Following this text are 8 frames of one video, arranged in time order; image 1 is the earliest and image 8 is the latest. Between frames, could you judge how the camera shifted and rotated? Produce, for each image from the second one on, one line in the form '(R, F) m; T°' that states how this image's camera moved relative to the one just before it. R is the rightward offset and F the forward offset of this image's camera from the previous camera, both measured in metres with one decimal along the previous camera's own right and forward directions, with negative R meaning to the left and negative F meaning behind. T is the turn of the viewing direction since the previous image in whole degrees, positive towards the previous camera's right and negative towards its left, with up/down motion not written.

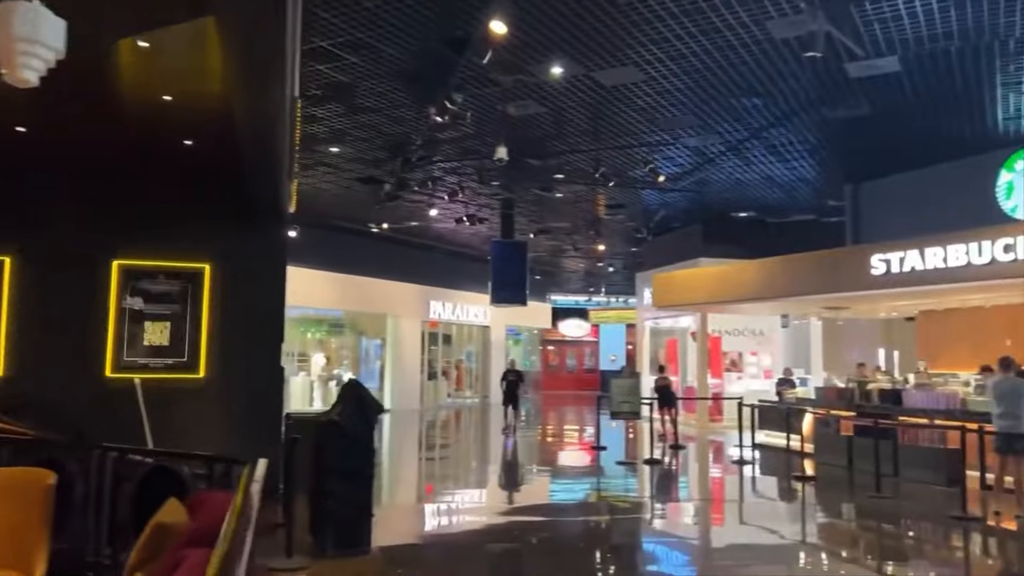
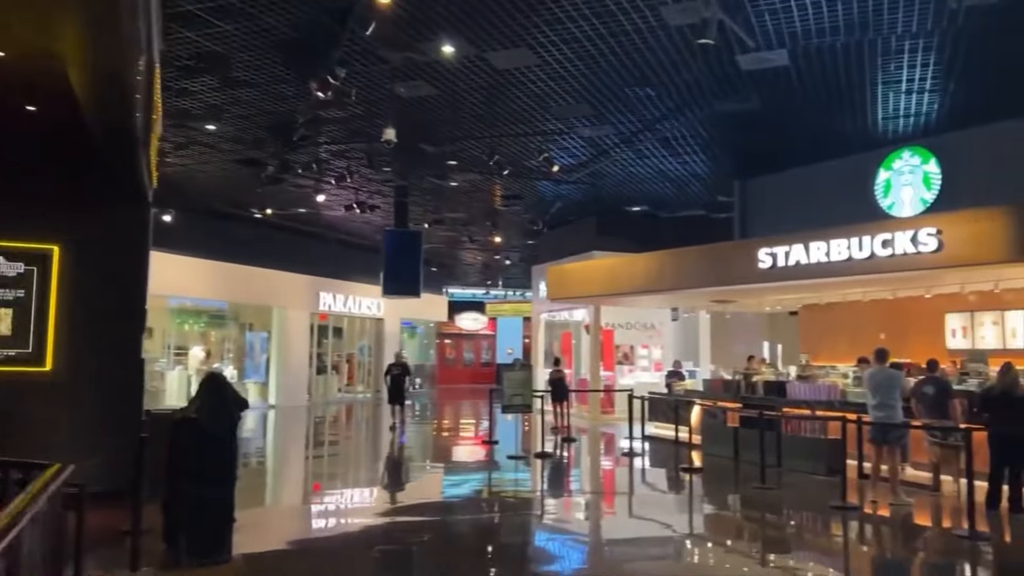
(+0.1, +0.3) m; +7°
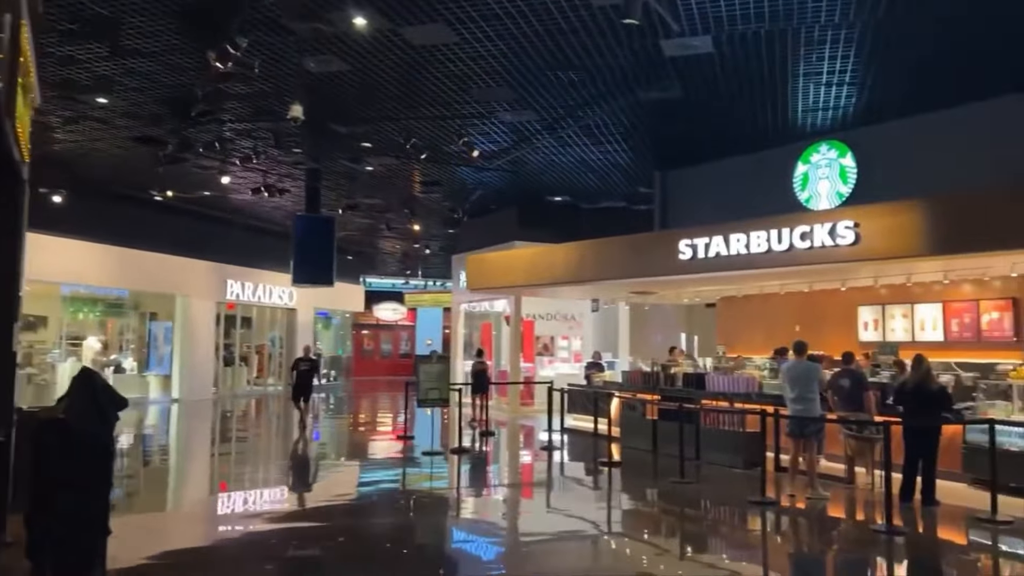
(+0.1, +0.4) m; +6°
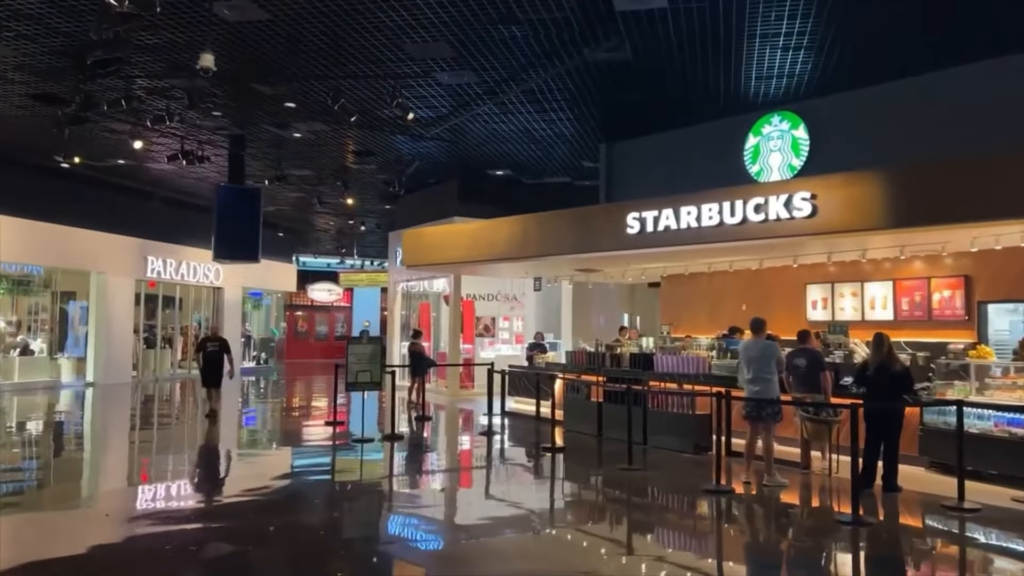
(0.0, +0.7) m; +4°
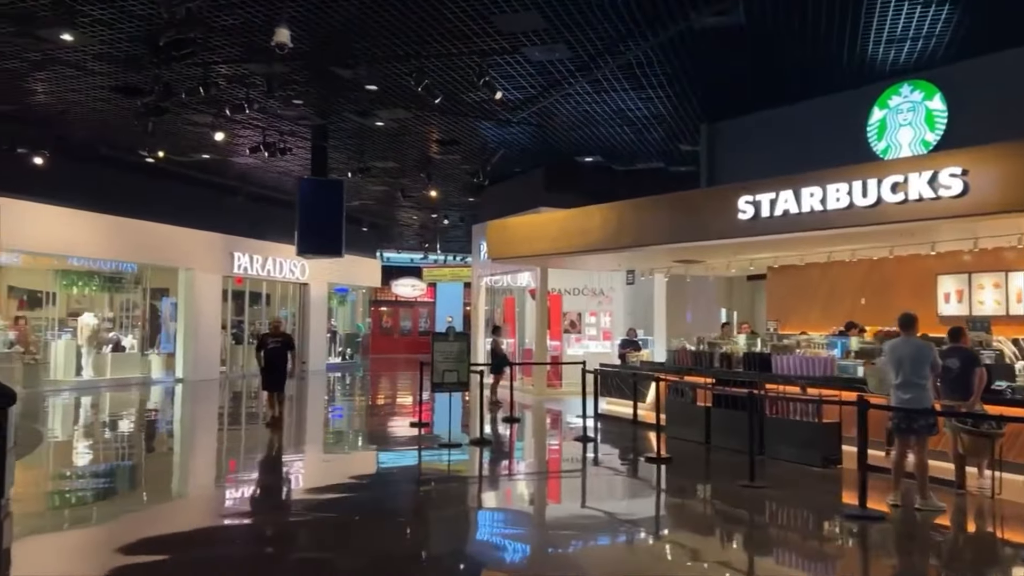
(-0.2, +0.8) m; -6°
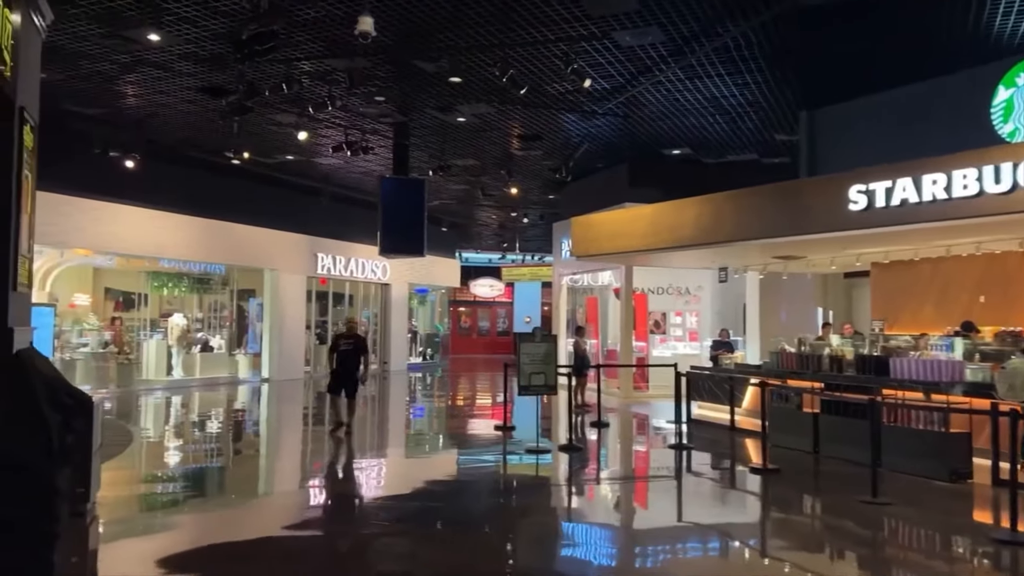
(-0.1, +0.4) m; -5°
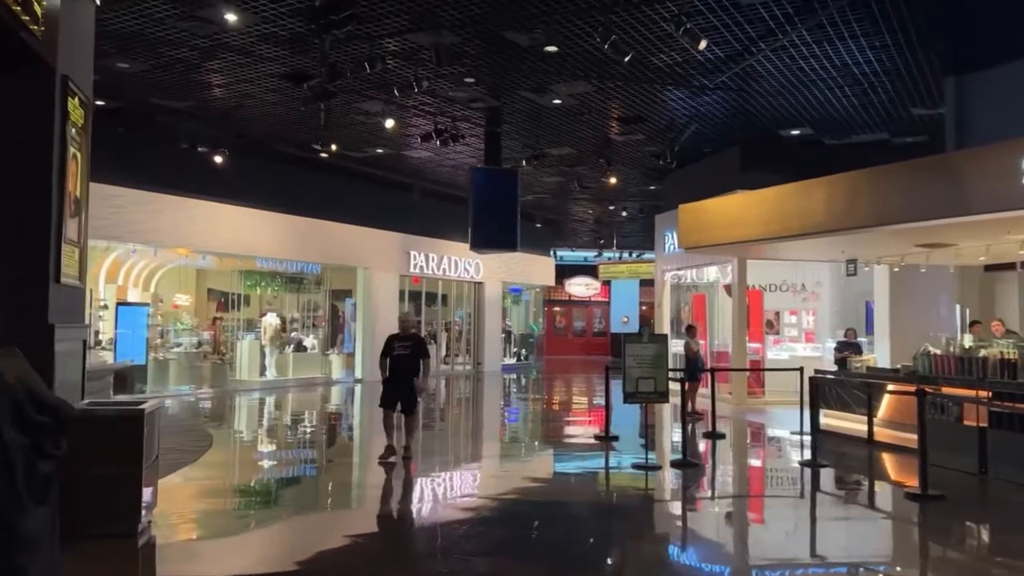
(-0.1, +0.9) m; -7°
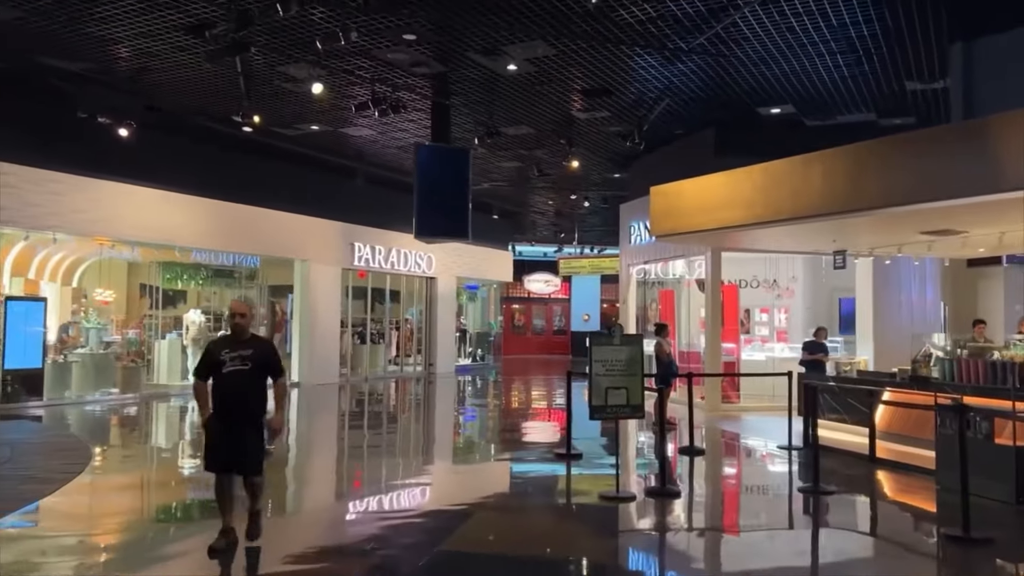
(+0.1, +1.4) m; +3°
